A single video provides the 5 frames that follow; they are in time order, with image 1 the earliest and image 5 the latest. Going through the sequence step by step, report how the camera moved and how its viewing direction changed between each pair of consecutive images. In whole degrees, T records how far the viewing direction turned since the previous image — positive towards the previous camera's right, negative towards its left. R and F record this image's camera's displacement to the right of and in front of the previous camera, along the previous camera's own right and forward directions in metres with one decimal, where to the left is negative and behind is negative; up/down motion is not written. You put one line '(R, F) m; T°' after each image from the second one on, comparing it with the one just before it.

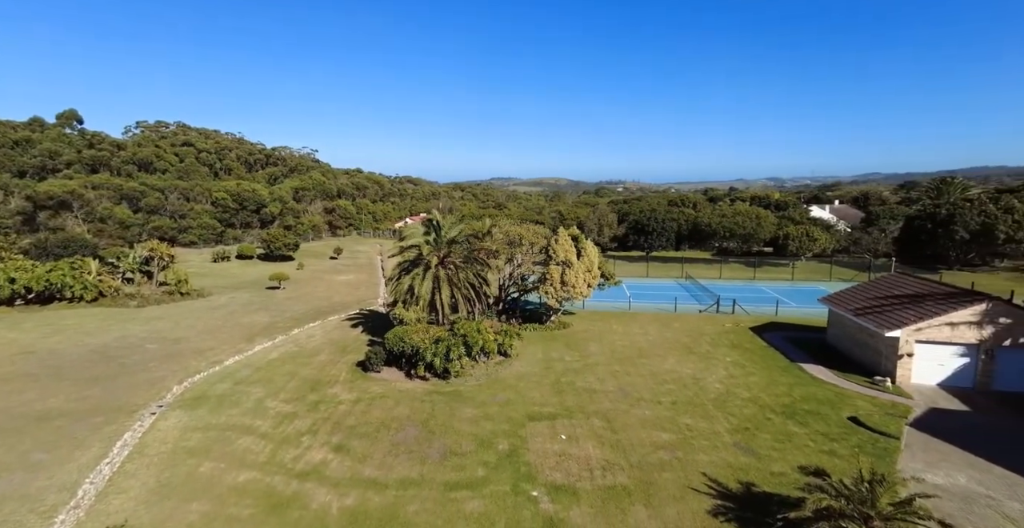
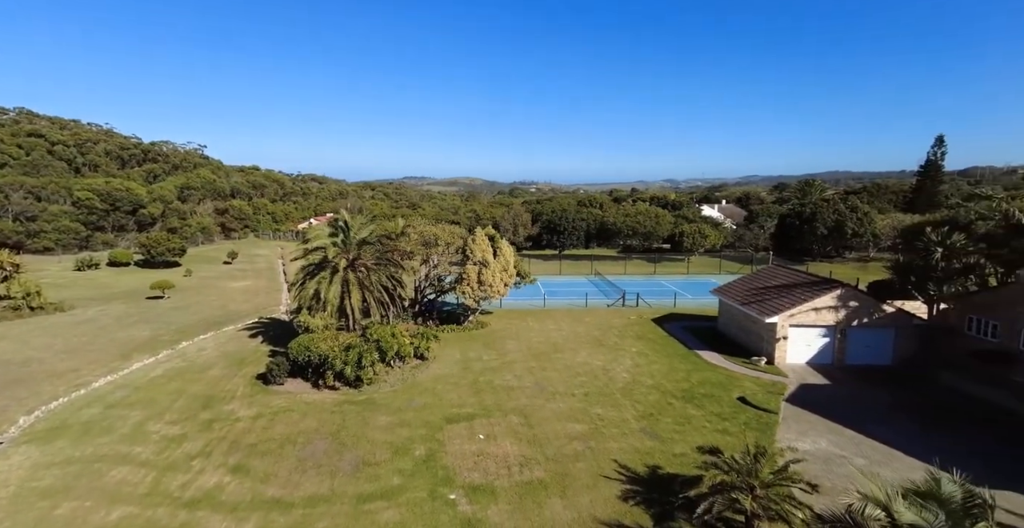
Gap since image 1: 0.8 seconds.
(+0.2, -0.3) m; +9°
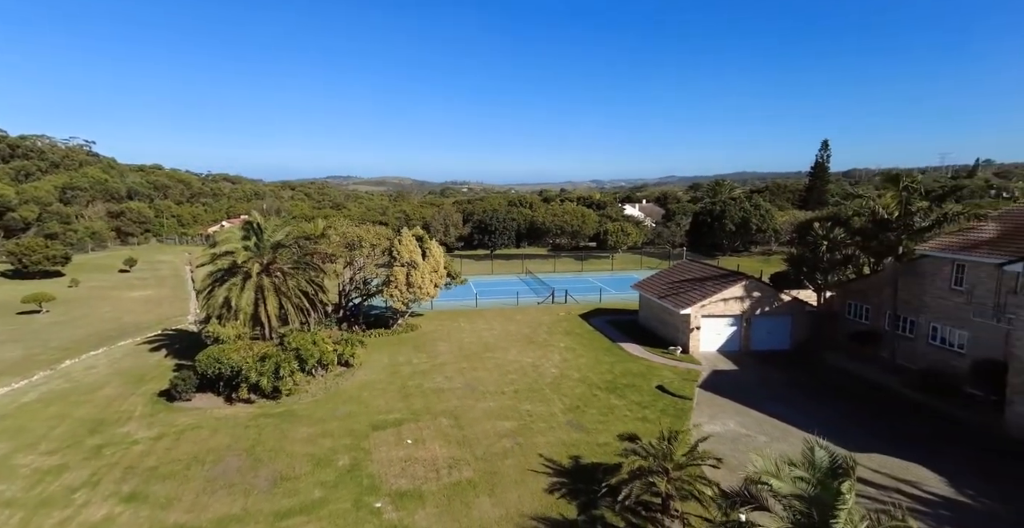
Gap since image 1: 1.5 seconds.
(+0.3, 0.0) m; +8°
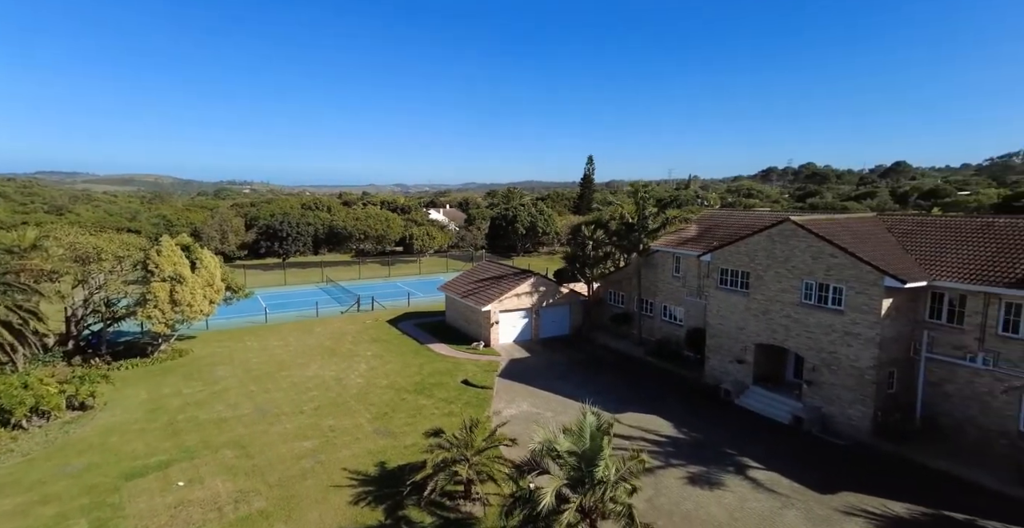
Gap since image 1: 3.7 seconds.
(+0.2, -1.0) m; +21°
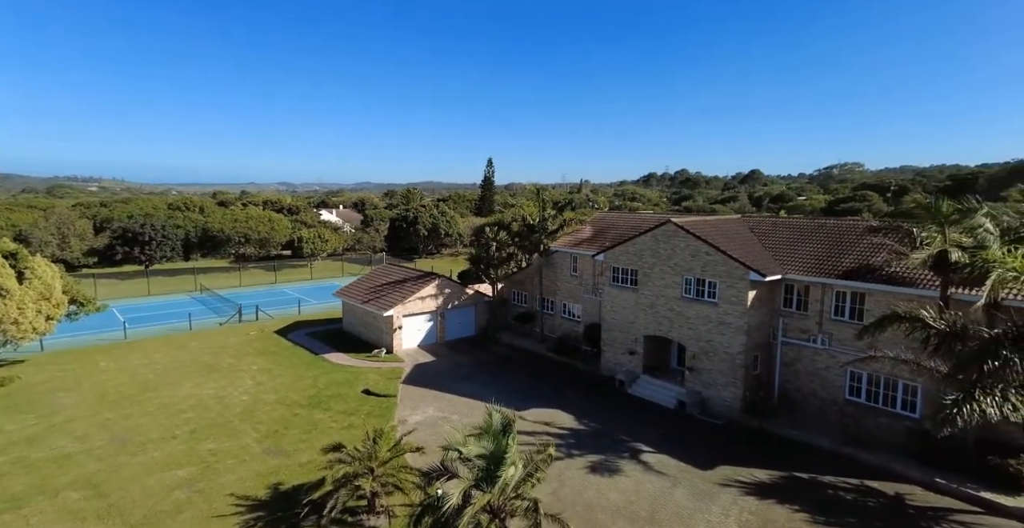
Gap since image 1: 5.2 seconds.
(-0.3, 0.0) m; +12°
